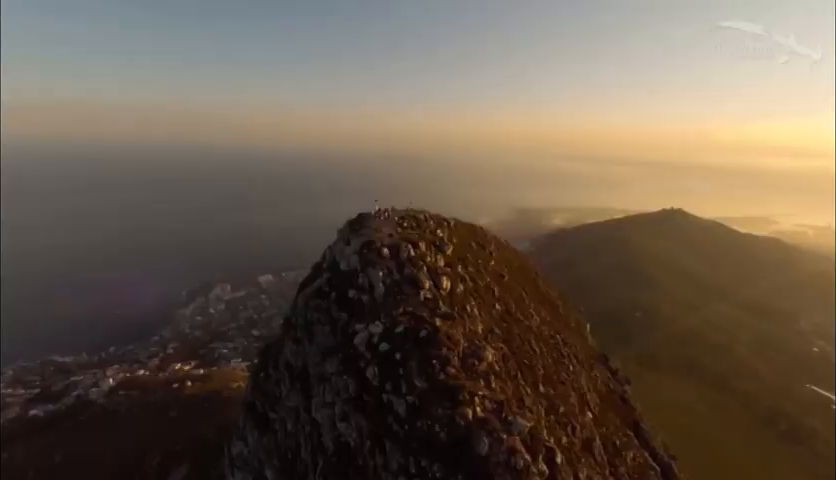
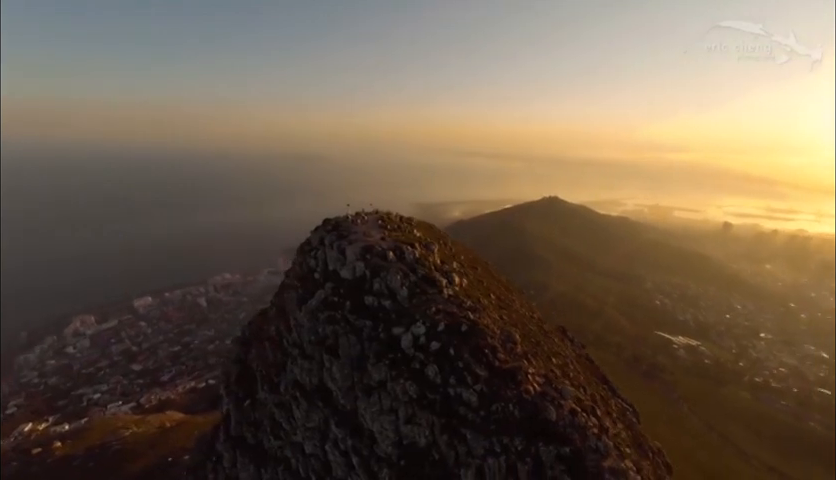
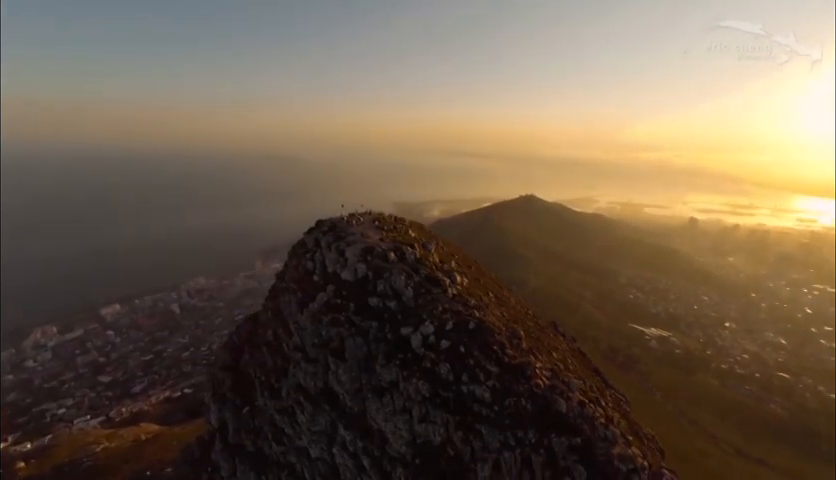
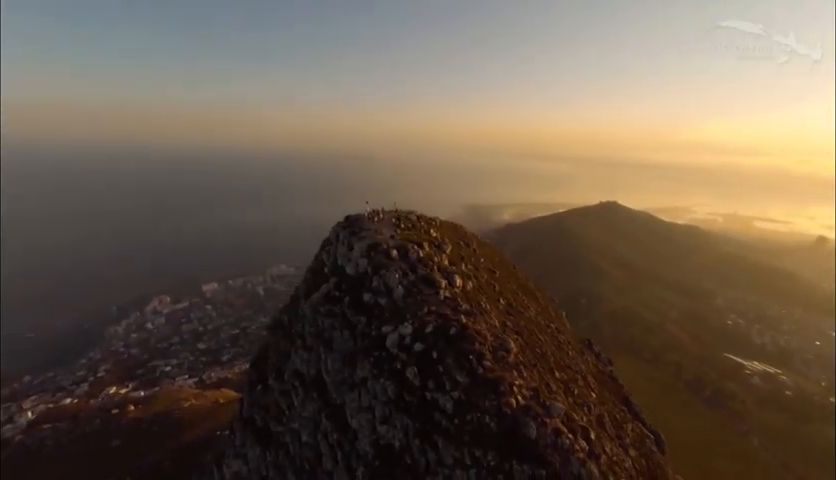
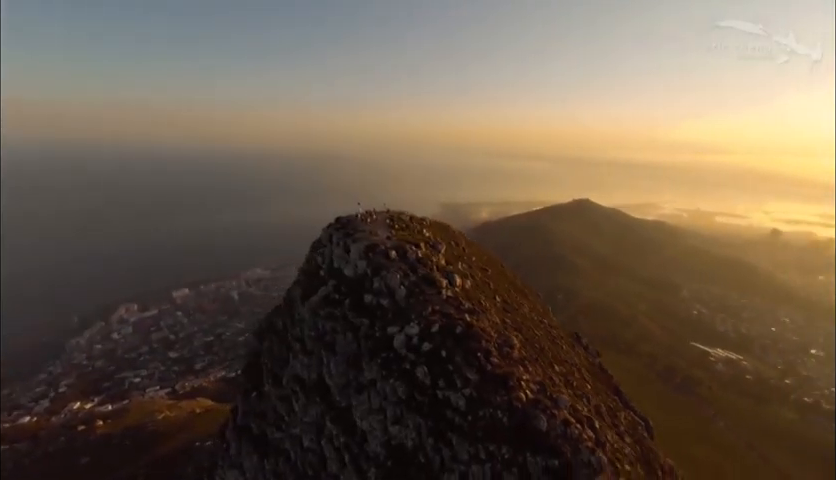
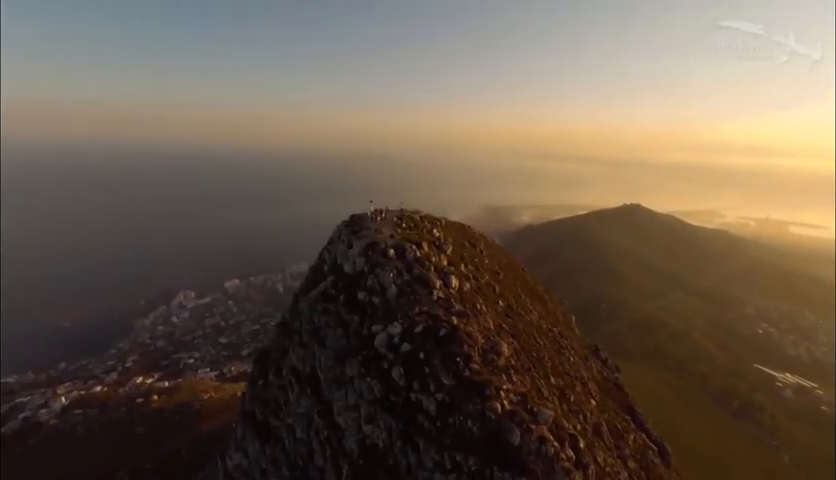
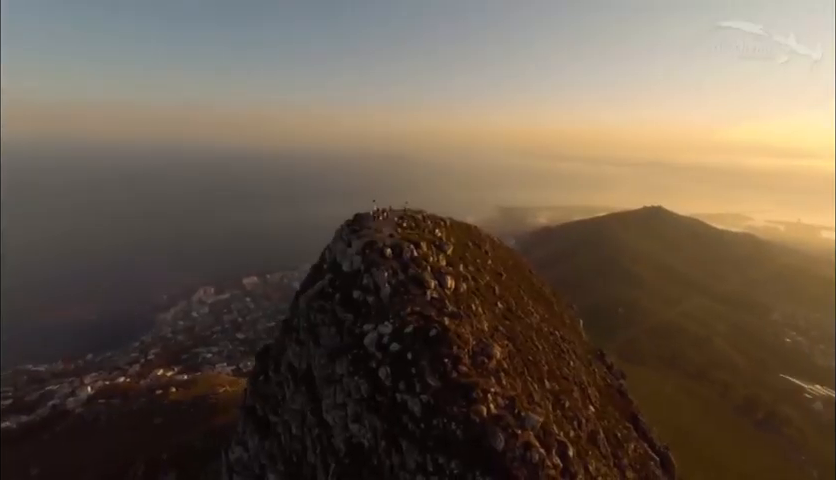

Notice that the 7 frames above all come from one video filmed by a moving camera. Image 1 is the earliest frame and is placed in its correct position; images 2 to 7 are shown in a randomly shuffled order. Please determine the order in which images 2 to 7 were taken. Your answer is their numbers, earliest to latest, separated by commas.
7, 6, 4, 5, 2, 3
